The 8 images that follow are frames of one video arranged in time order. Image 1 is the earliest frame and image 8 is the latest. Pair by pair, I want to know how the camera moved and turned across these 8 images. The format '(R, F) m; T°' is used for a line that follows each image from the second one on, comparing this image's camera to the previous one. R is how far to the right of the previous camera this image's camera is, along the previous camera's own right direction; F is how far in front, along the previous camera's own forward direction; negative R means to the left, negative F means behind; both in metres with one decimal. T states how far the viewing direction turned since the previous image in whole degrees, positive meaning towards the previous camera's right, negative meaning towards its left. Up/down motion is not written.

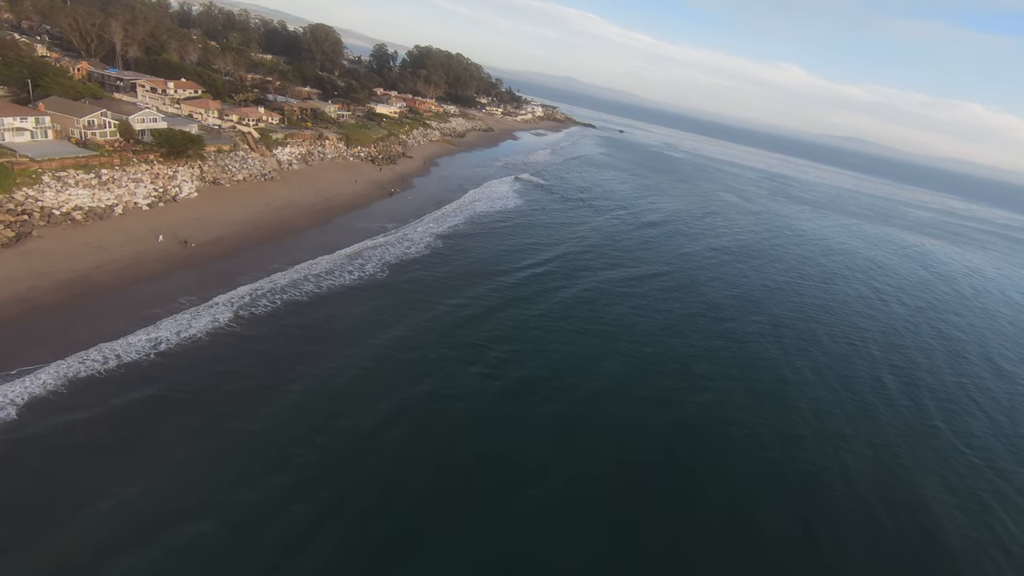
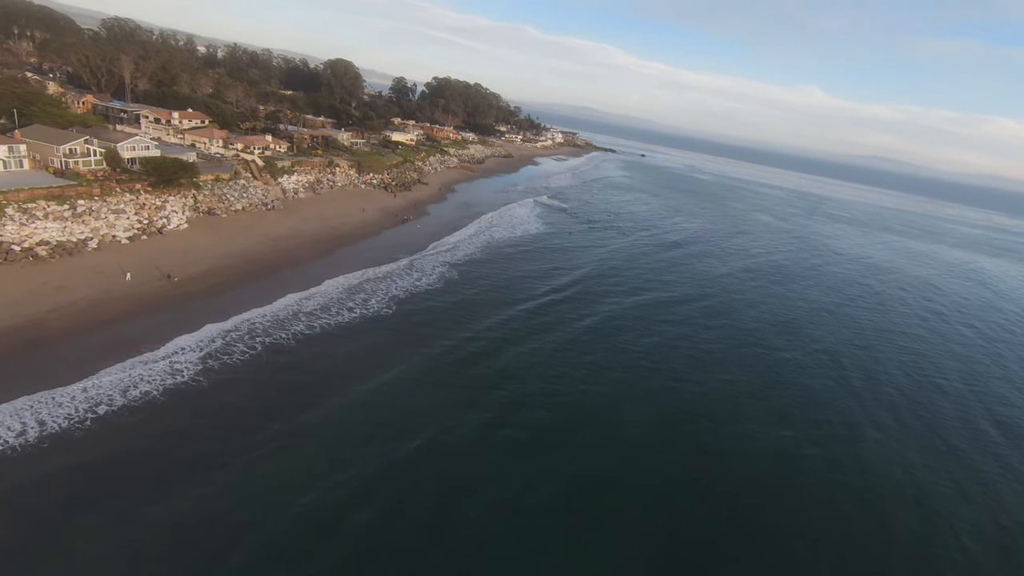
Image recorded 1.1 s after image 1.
(+0.1, +3.6) m; -3°
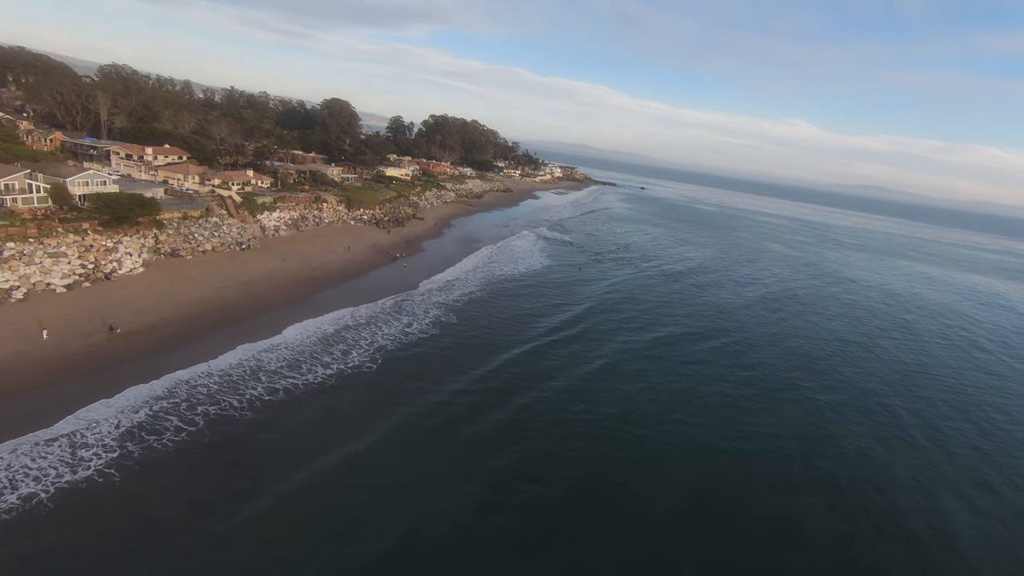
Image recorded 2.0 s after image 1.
(-0.2, +3.6) m; 0°
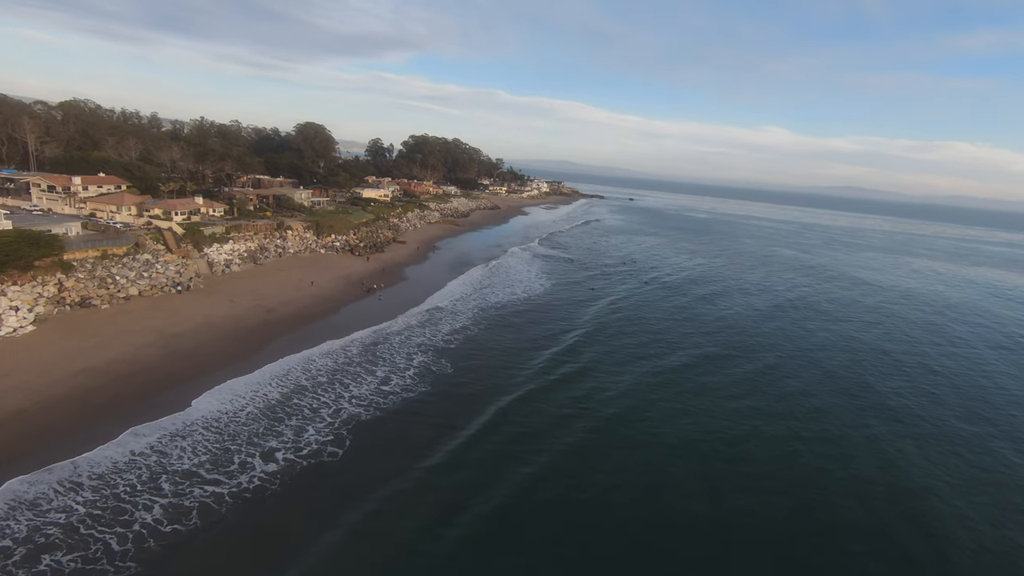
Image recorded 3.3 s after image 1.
(-0.5, +5.2) m; +1°
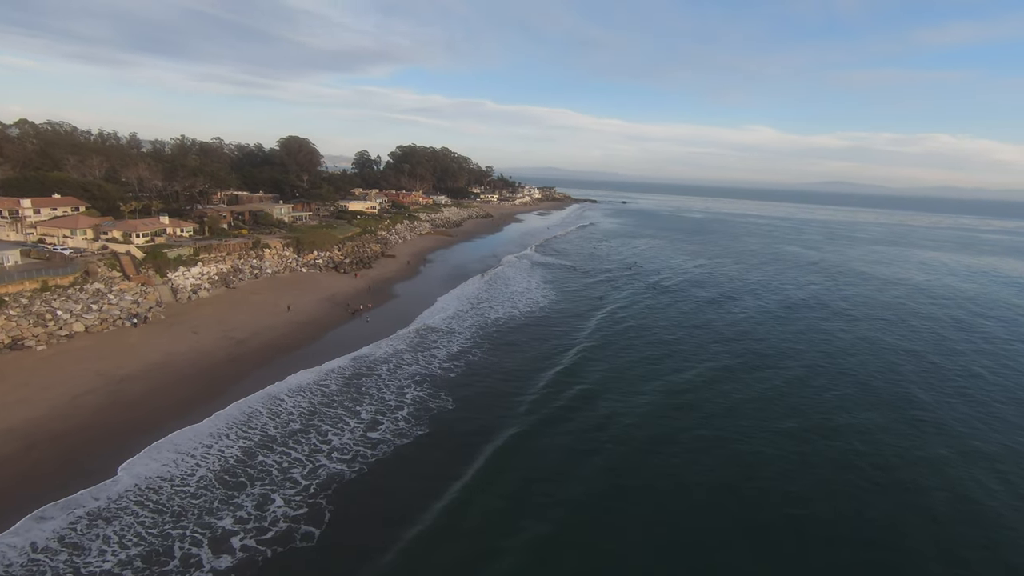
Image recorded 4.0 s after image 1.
(-0.4, +2.9) m; +1°
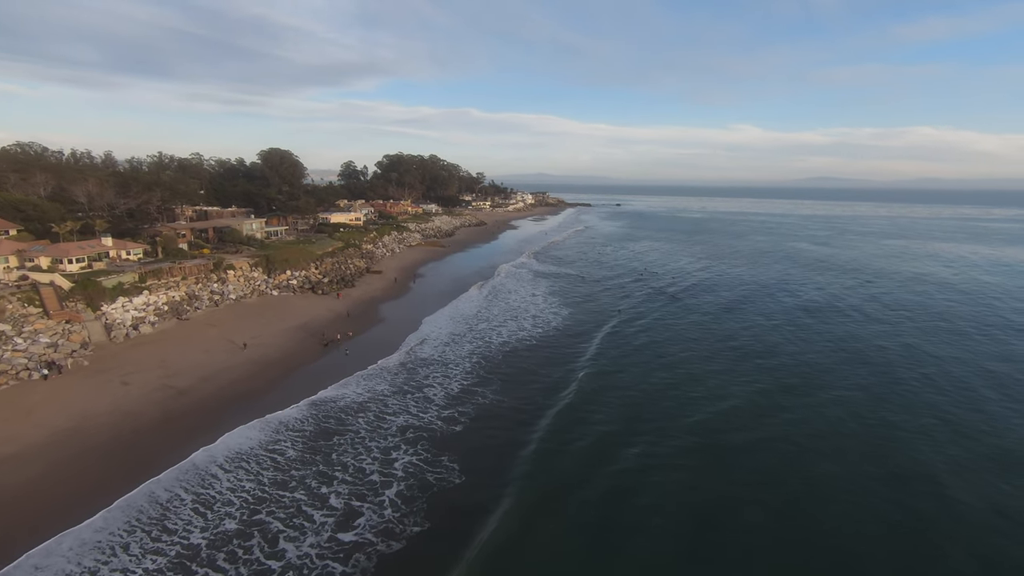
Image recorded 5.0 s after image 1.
(-0.5, +4.2) m; +1°
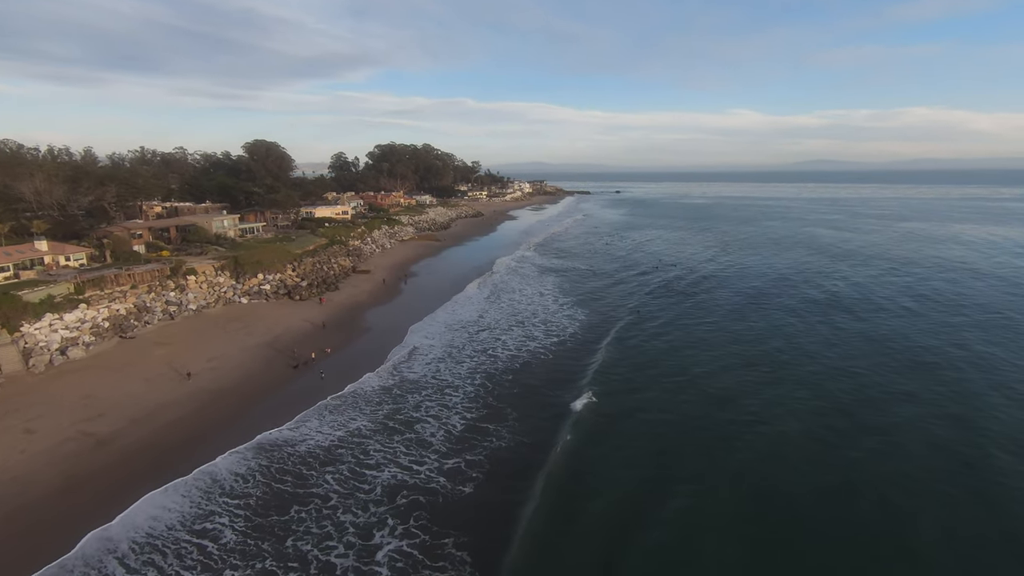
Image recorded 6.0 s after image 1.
(-0.4, +3.7) m; 0°
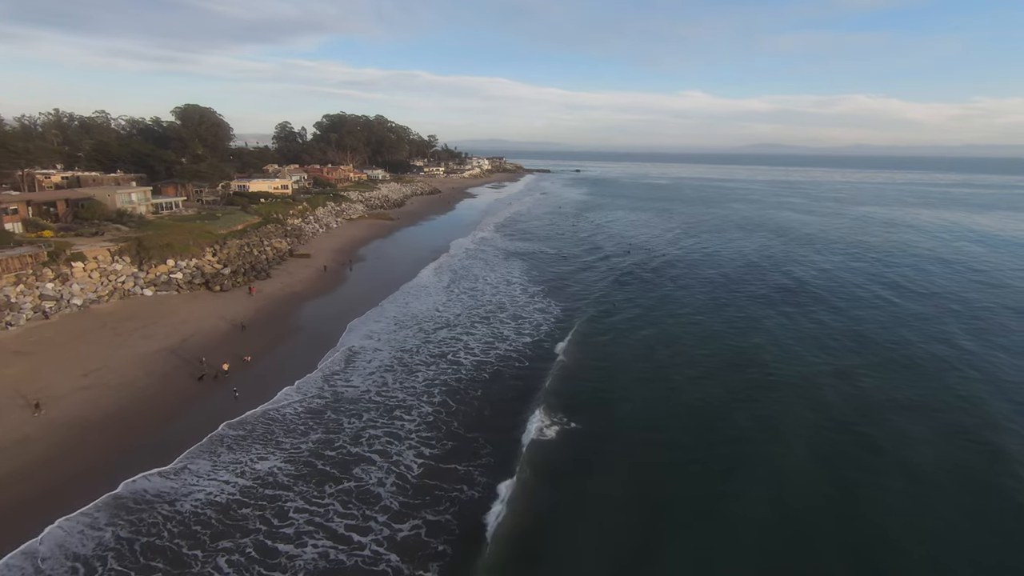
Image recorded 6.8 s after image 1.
(-0.3, +3.2) m; +5°
